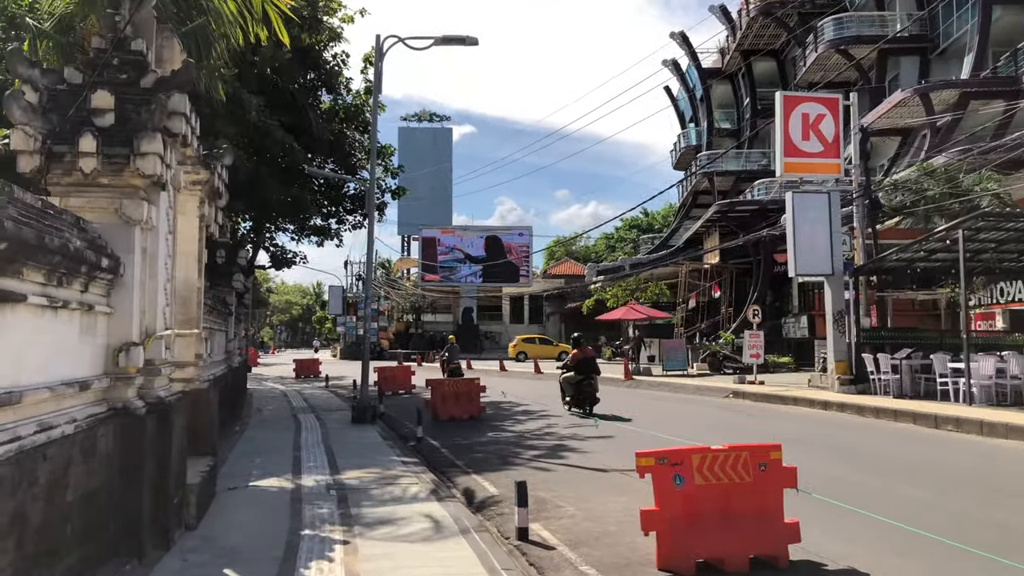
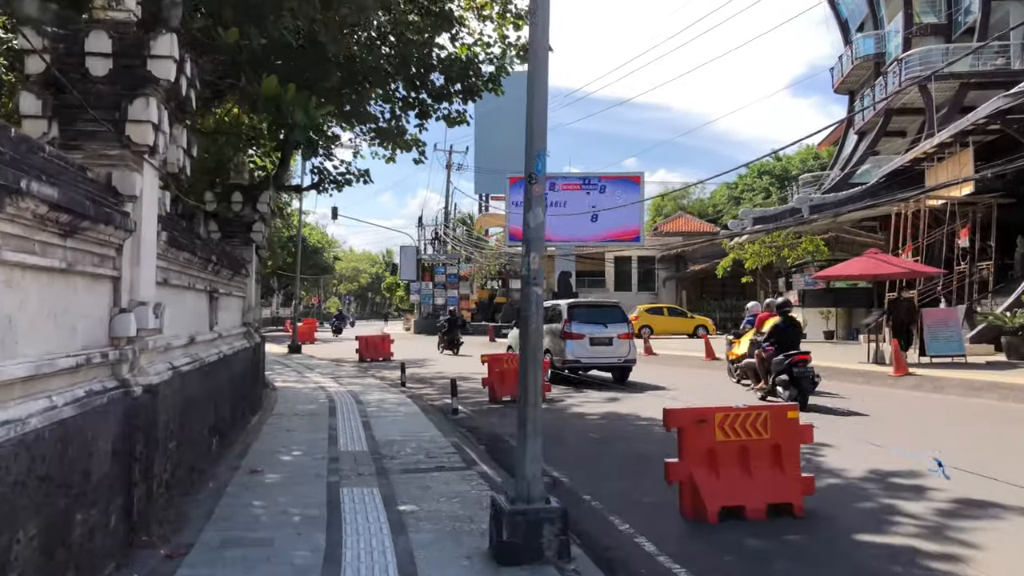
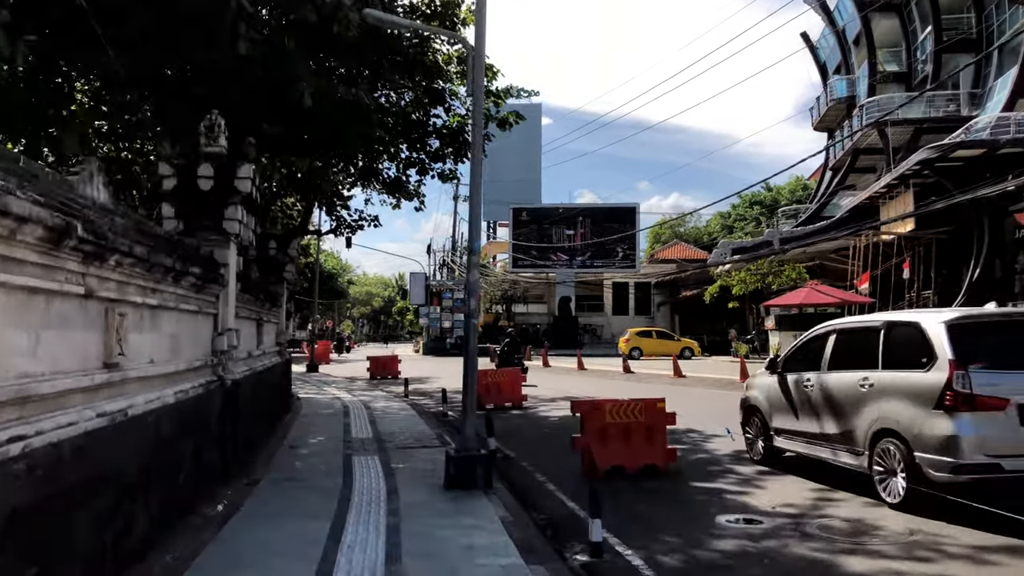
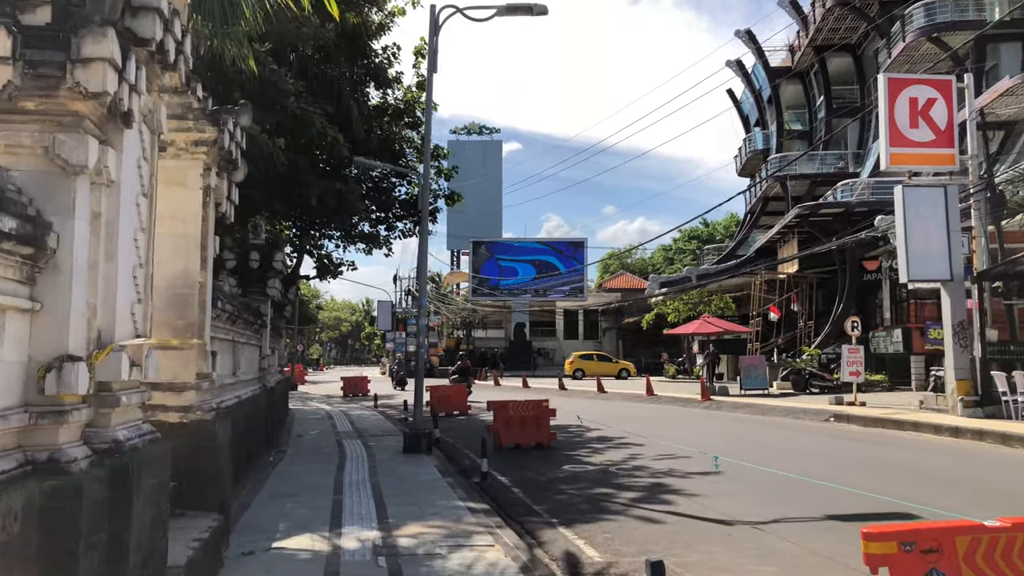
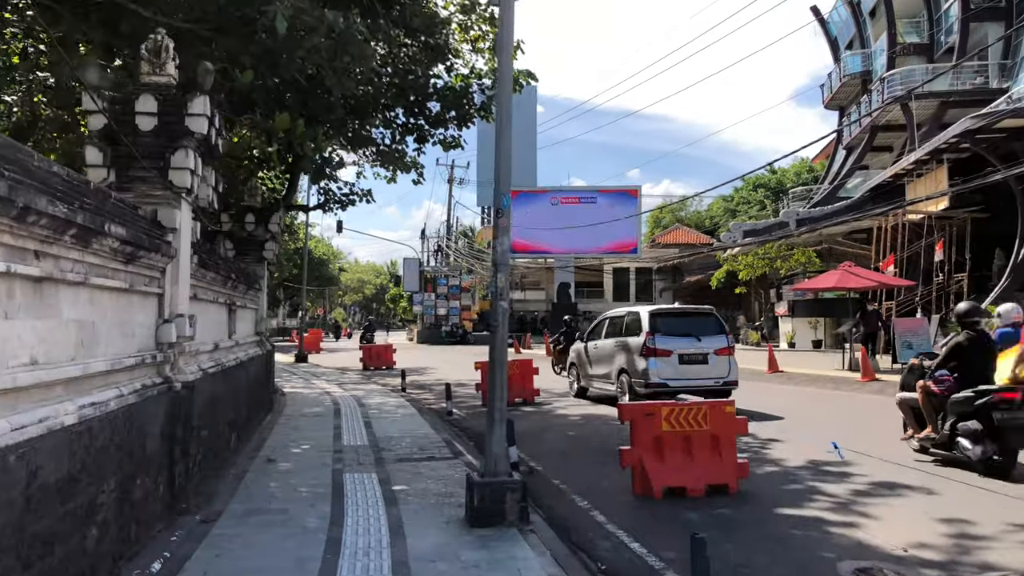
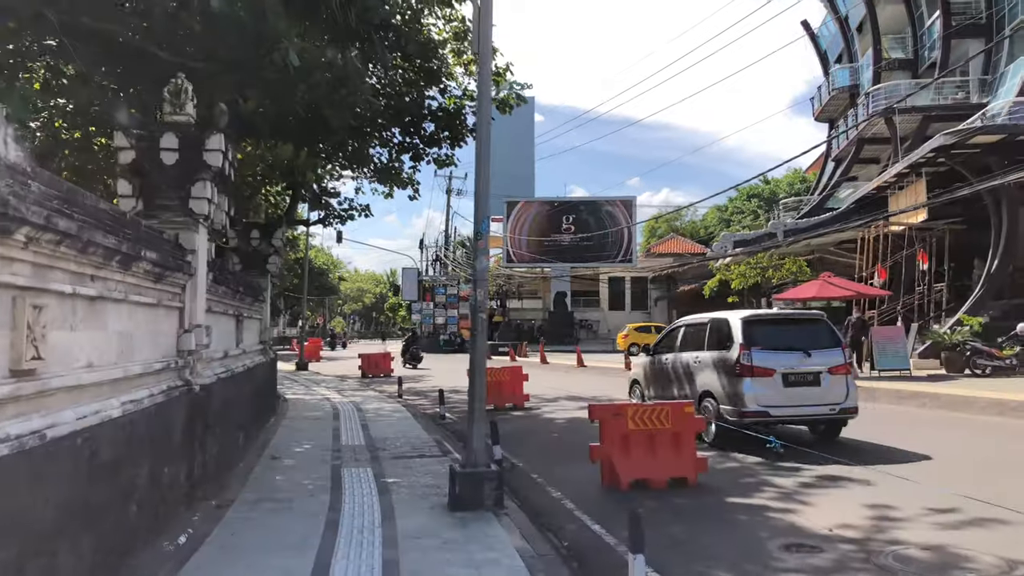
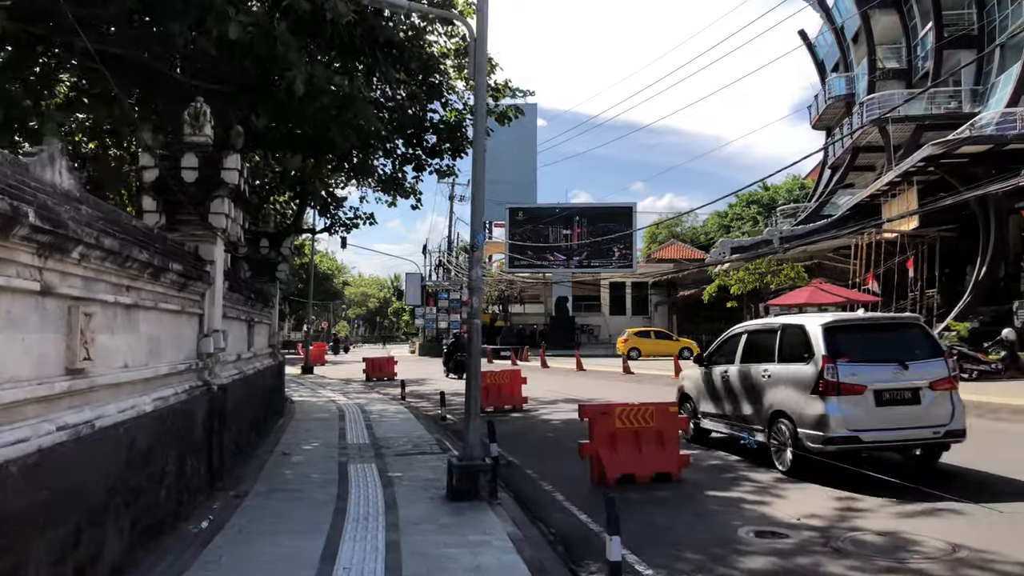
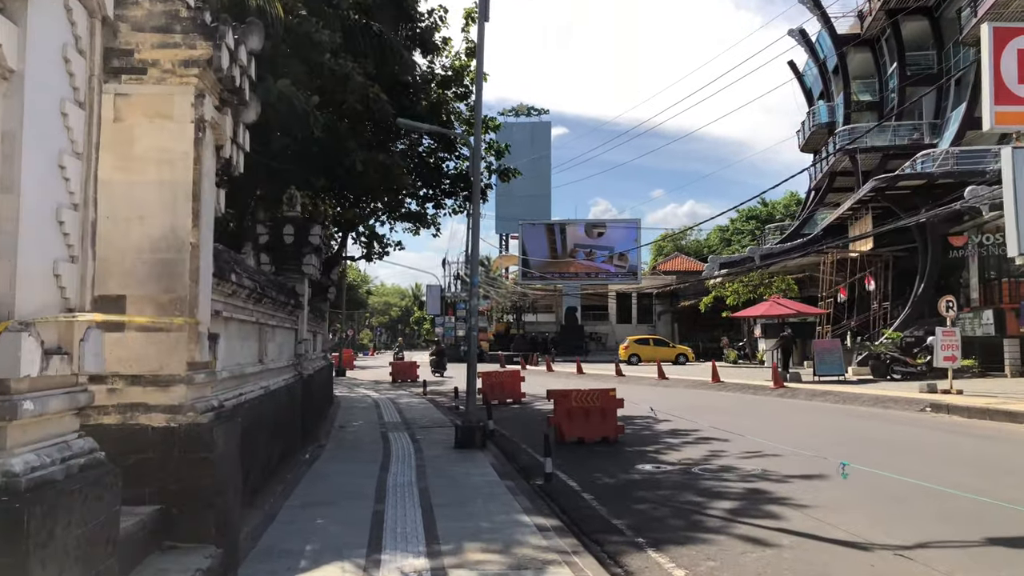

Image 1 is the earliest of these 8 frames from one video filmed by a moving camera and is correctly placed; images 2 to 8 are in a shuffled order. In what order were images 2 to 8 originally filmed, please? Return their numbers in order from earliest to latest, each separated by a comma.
4, 8, 3, 7, 6, 5, 2
